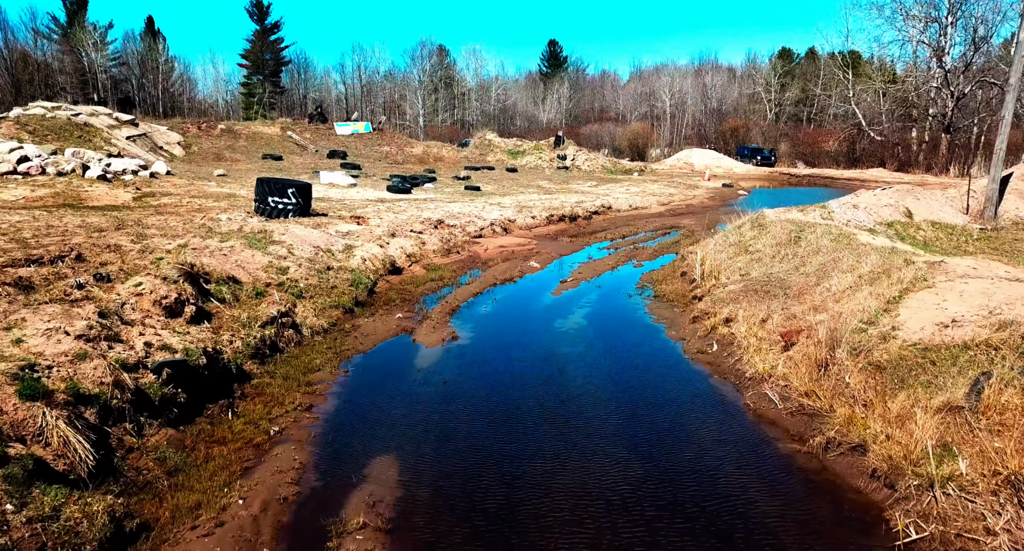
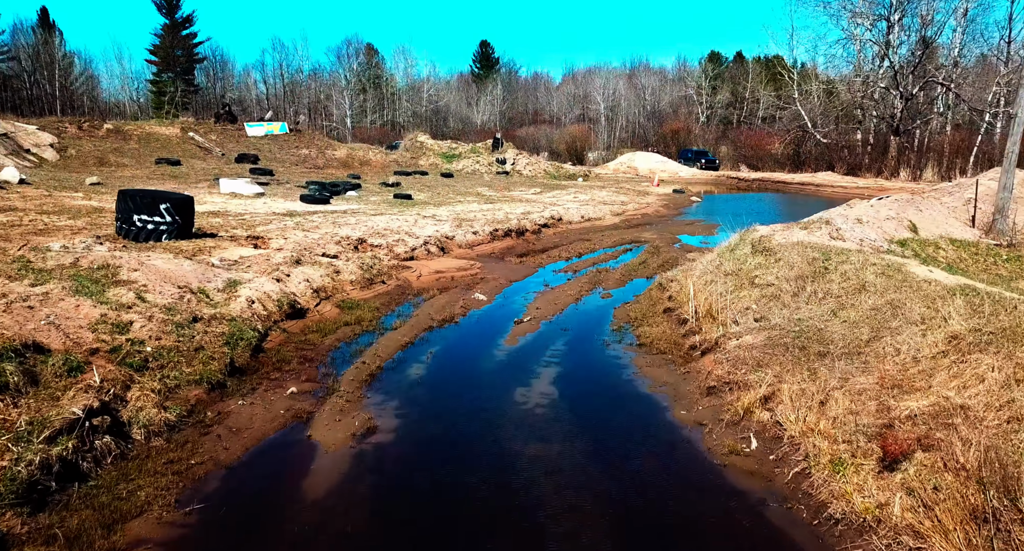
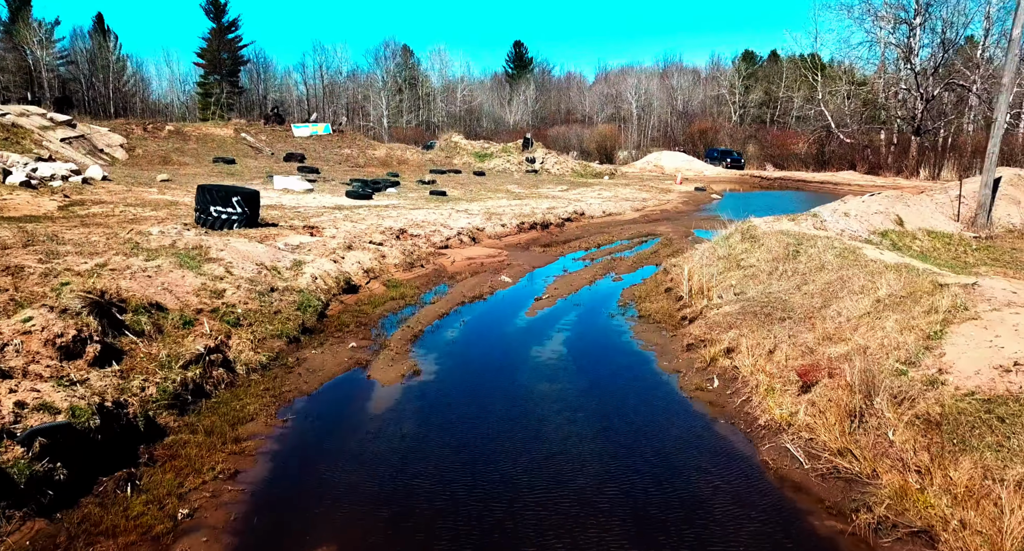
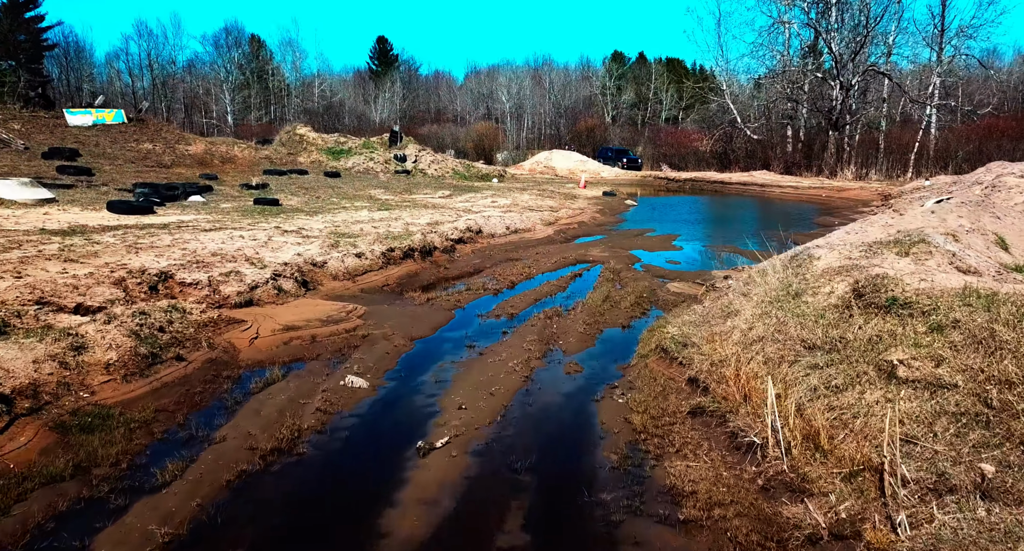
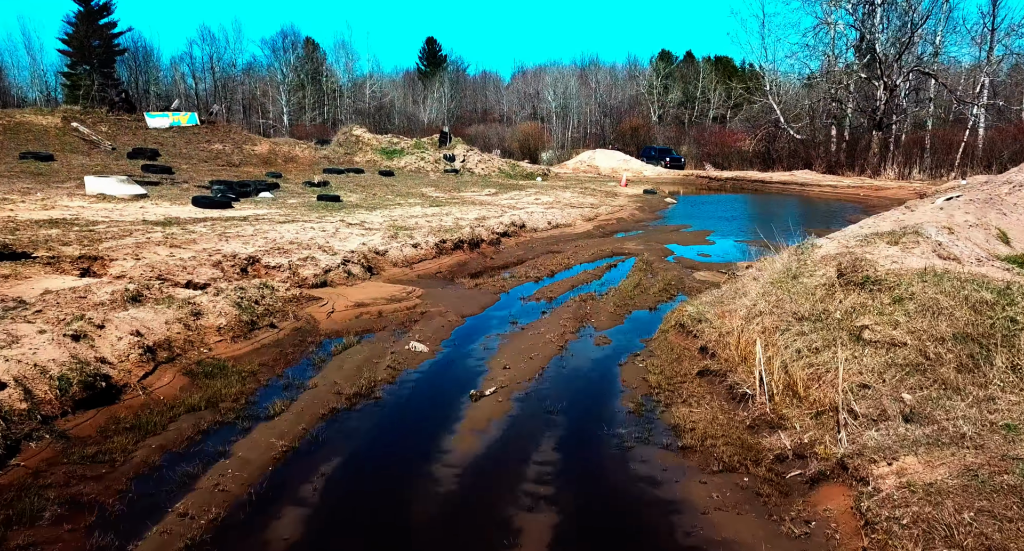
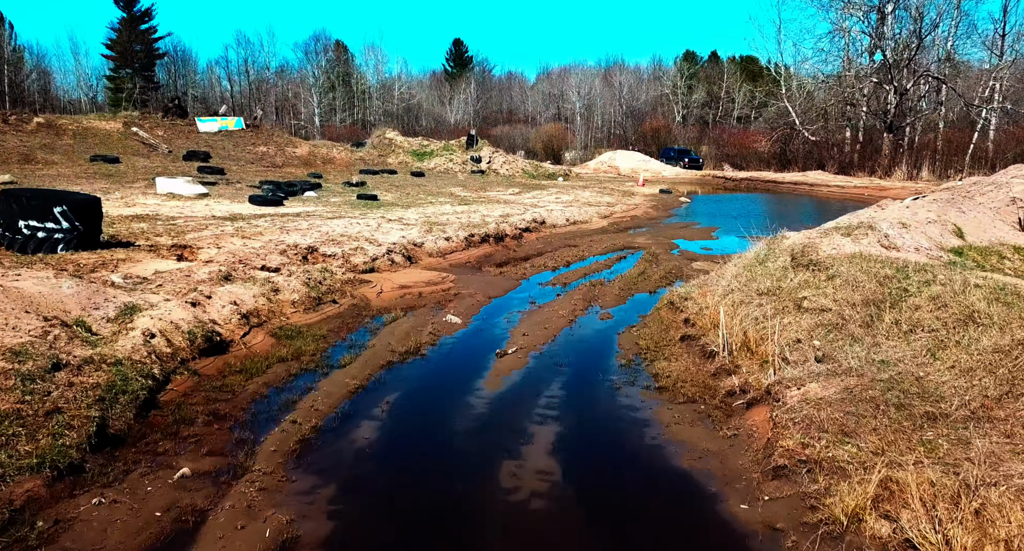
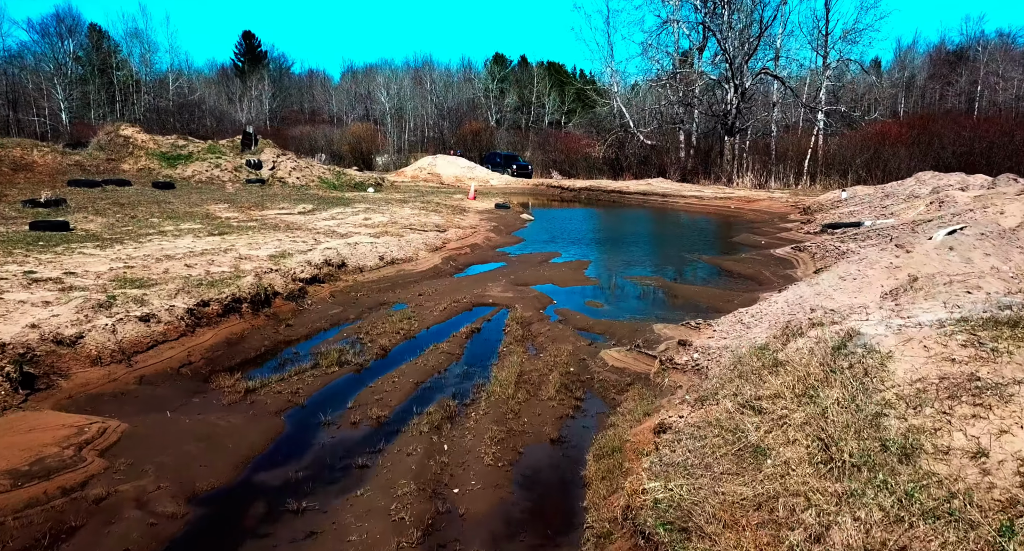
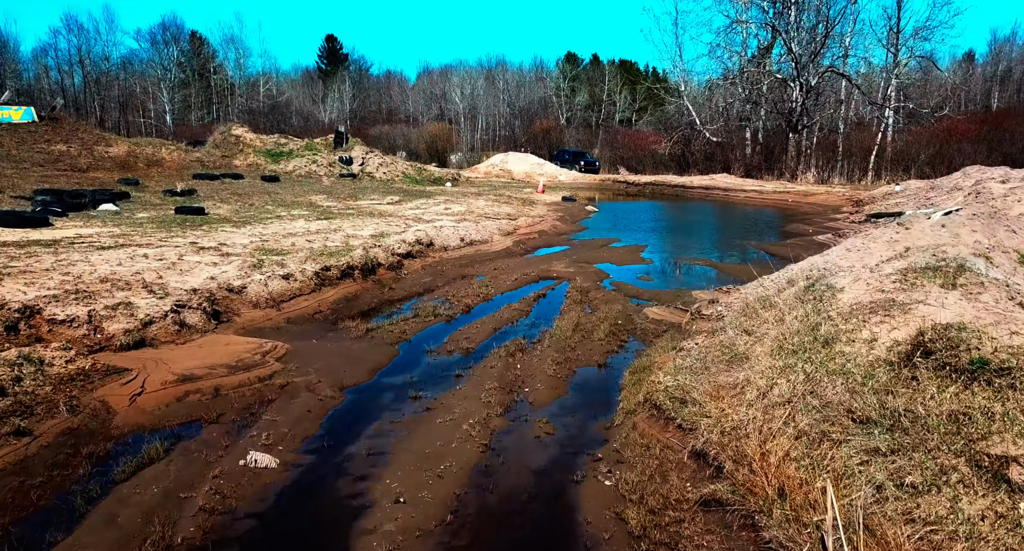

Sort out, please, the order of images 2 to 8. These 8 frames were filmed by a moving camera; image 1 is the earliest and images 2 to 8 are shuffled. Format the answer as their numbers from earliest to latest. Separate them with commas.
3, 2, 6, 5, 4, 8, 7
